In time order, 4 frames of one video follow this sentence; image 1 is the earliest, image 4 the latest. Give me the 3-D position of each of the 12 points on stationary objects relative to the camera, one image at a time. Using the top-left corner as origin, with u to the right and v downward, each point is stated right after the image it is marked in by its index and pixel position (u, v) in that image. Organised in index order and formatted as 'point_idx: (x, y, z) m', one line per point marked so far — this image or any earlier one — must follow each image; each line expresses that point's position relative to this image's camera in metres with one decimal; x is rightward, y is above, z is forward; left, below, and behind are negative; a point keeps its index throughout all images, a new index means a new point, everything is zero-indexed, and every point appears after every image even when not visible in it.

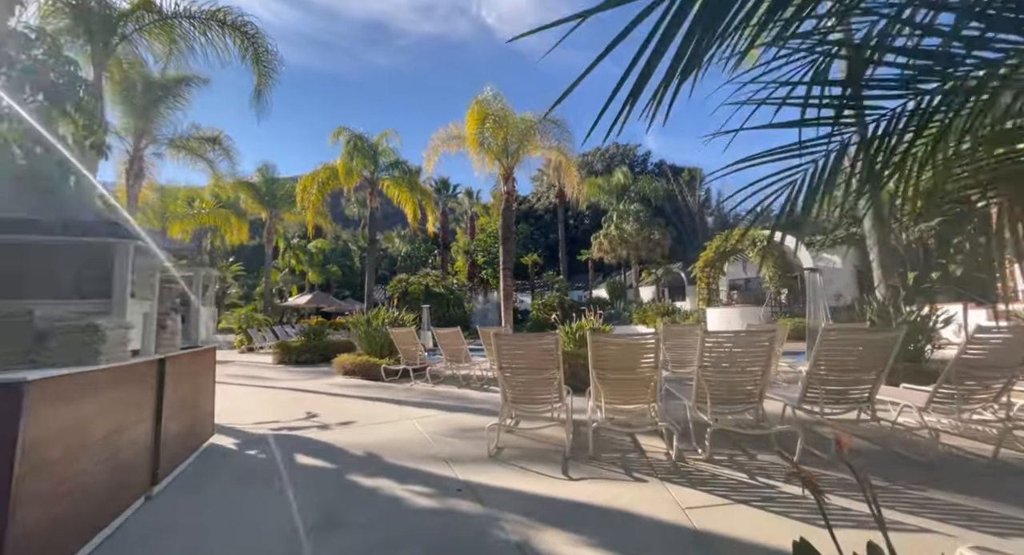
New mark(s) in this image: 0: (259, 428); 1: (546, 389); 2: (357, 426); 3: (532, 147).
0: (-2.8, -1.7, +5.1) m
1: (+0.3, -0.9, +4.1) m
2: (-1.7, -1.6, +5.1) m
3: (+0.4, +2.8, +10.6) m
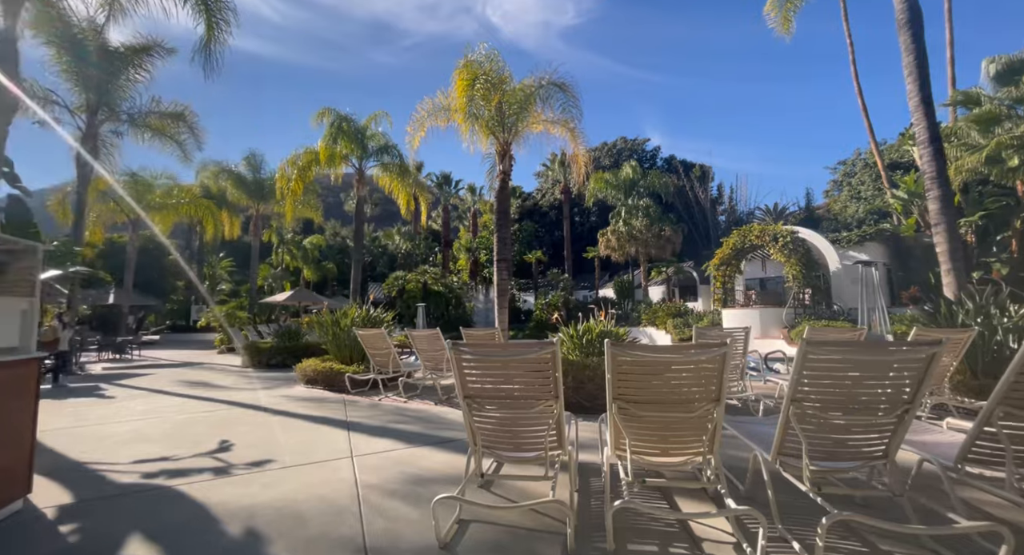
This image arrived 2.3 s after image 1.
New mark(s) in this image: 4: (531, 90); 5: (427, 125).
0: (-2.9, -1.5, +3.6) m
1: (+0.1, -0.8, +2.6) m
2: (-1.8, -1.5, +3.6) m
3: (+0.3, +3.0, +9.1) m
4: (+0.4, +3.5, +8.9) m
5: (-1.8, +3.2, +9.9) m
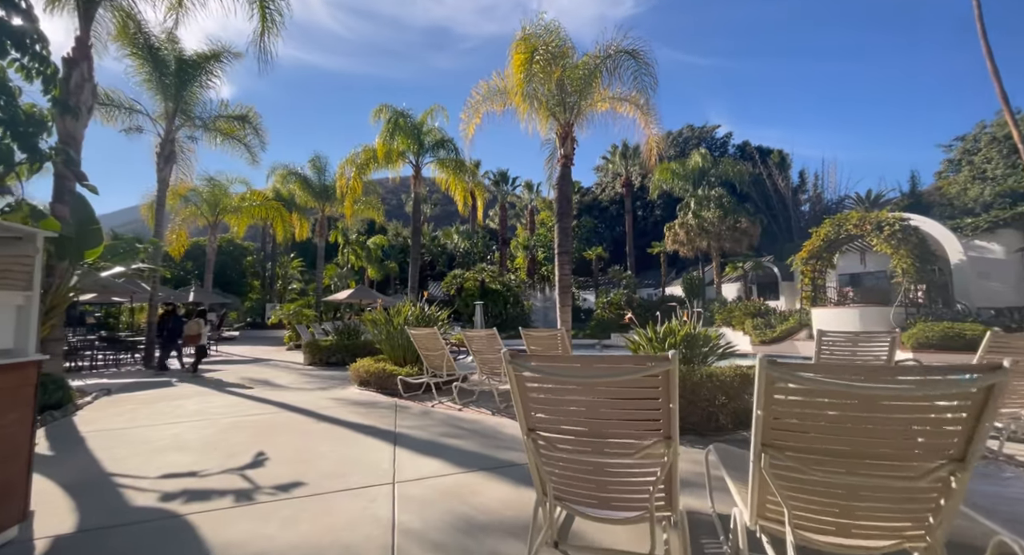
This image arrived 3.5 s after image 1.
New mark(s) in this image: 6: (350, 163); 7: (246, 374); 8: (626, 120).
0: (-2.4, -1.4, +3.2) m
1: (+0.5, -0.7, +1.8) m
2: (-1.4, -1.4, +3.0) m
3: (+1.4, +3.0, +8.2) m
4: (+1.4, +3.6, +8.0) m
5: (-0.6, +3.3, +9.3) m
6: (-5.6, +4.0, +16.4) m
7: (-6.3, -2.3, +11.2) m
8: (+2.1, +2.9, +8.8) m
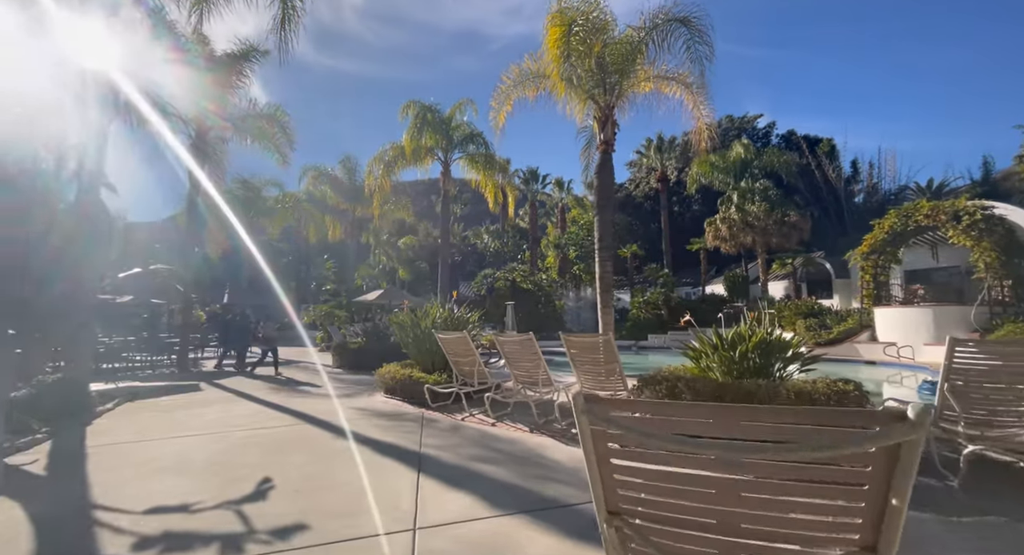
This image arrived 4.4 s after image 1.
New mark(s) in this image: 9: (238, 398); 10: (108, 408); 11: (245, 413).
0: (-2.2, -1.4, +2.7) m
1: (+0.6, -0.7, +1.1) m
2: (-1.1, -1.4, +2.4) m
3: (+2.0, +3.1, +7.4) m
4: (+1.9, +3.6, +7.2) m
5: (0.0, +3.3, +8.6) m
6: (-4.5, +3.9, +16.0) m
7: (-5.5, -2.3, +10.9) m
8: (+2.7, +3.0, +8.0) m
9: (-4.6, -2.0, +7.9) m
10: (-6.1, -2.0, +7.1) m
11: (-3.6, -1.8, +6.4) m
